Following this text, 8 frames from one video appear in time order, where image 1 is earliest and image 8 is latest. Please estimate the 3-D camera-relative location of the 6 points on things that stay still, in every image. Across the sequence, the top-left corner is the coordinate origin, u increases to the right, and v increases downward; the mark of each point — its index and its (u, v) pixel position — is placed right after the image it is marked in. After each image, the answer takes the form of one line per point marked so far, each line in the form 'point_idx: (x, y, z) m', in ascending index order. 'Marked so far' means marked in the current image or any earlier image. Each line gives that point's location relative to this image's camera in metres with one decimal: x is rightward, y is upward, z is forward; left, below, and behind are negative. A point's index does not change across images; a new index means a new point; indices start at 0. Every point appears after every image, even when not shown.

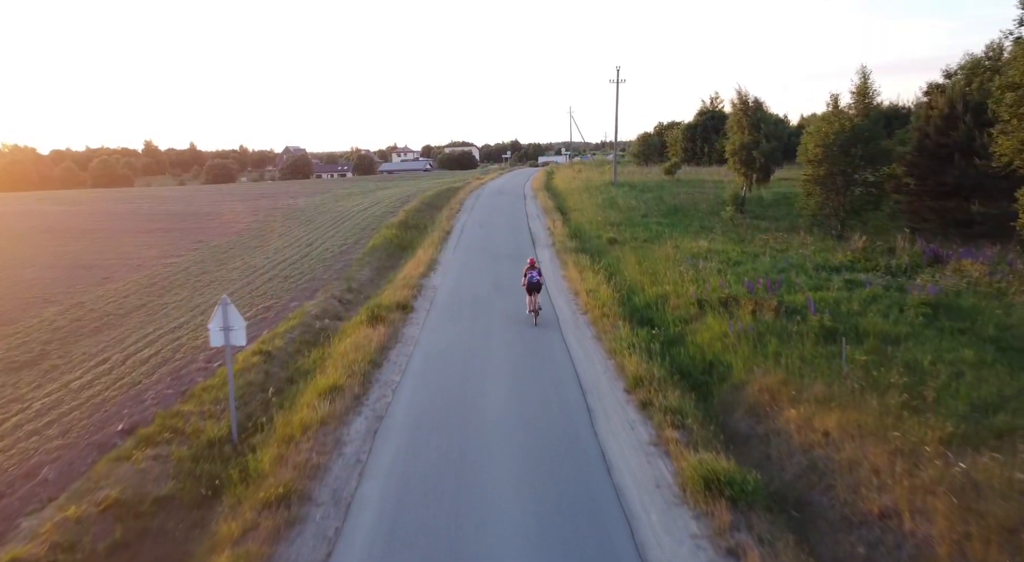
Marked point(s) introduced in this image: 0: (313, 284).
0: (-5.8, -0.1, +17.5) m
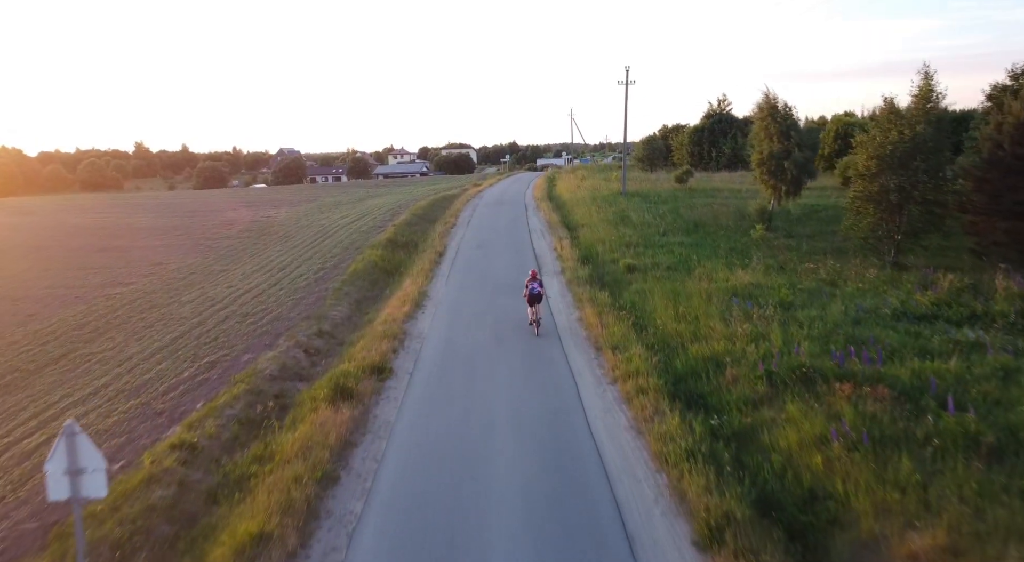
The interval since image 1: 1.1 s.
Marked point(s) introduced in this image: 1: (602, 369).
0: (-5.7, -1.1, +14.6) m
1: (+1.6, -1.6, +10.5) m
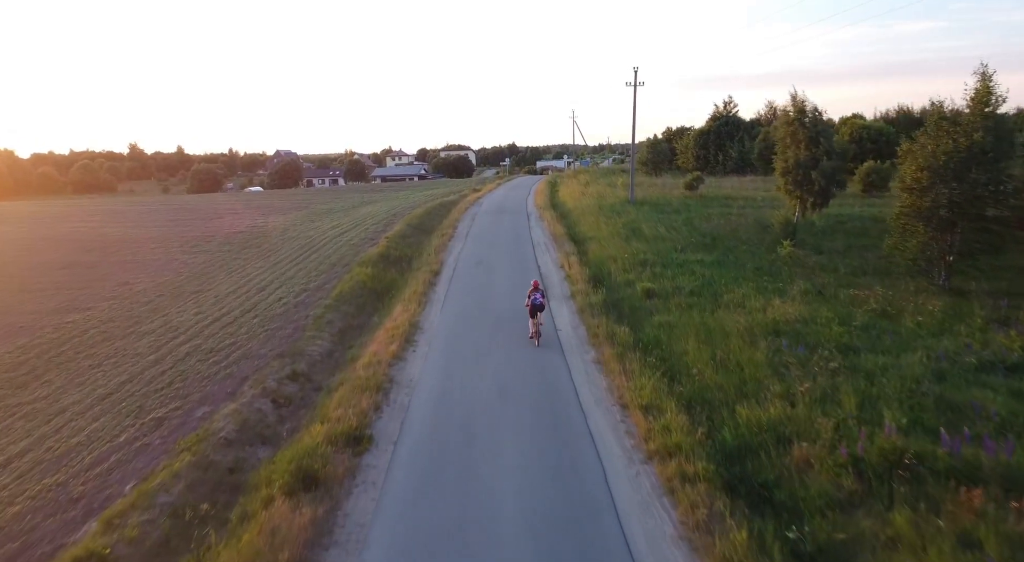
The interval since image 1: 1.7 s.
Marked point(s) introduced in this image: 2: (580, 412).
0: (-5.6, -1.7, +12.5) m
1: (+1.7, -2.2, +8.5) m
2: (+1.1, -2.1, +9.4) m
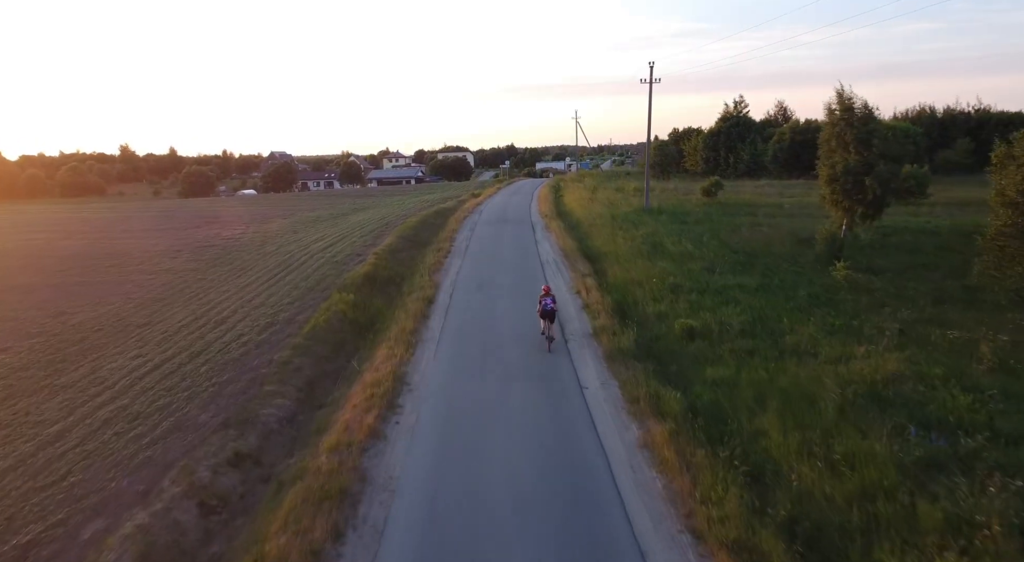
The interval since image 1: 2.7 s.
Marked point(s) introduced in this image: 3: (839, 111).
0: (-5.4, -2.5, +9.5) m
1: (+1.9, -3.0, +5.5) m
2: (+1.3, -2.8, +6.5) m
3: (+10.5, +5.4, +19.2) m
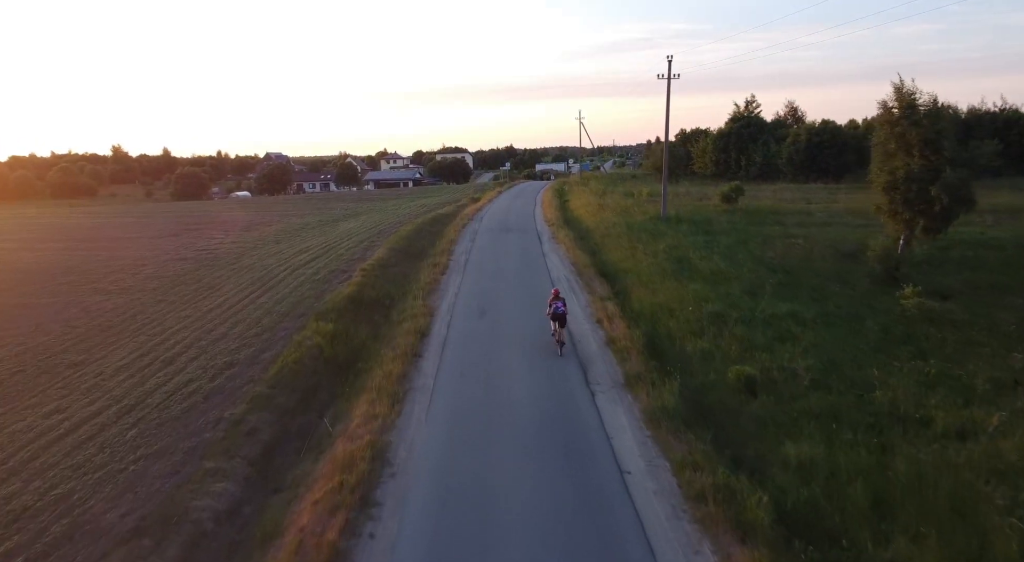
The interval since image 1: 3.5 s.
0: (-5.2, -3.2, +6.9) m
1: (+2.2, -3.6, +2.8) m
2: (+1.5, -3.5, +3.8) m
3: (+10.7, +4.8, +16.5) m
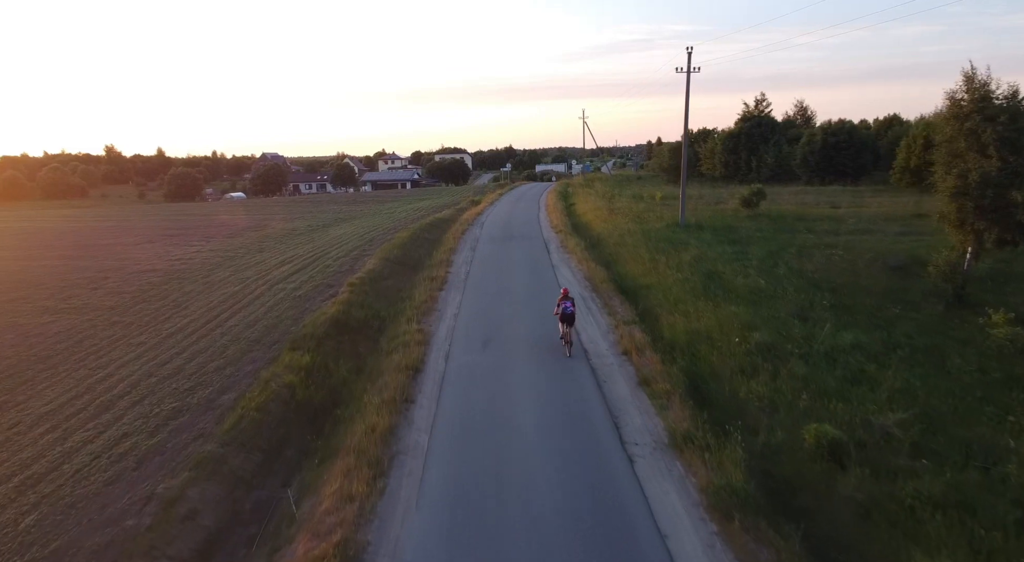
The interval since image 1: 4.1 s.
0: (-5.0, -3.6, +4.5) m
1: (+2.4, -4.1, +0.5) m
2: (+1.8, -3.9, +1.5) m
3: (+10.9, +4.3, +14.2) m
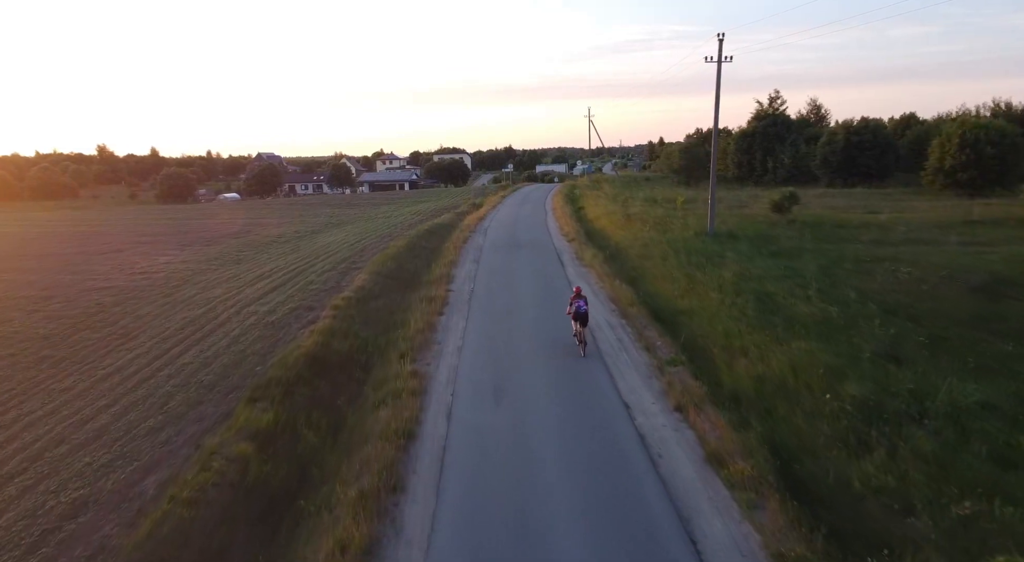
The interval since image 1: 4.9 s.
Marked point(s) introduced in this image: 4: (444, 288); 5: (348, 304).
0: (-4.6, -4.2, +1.8) m
1: (+2.7, -4.7, -2.3) m
2: (+2.1, -4.5, -1.3) m
3: (+11.3, +3.7, +11.5) m
4: (-2.0, -0.2, +17.6) m
5: (-4.4, -0.6, +16.1) m
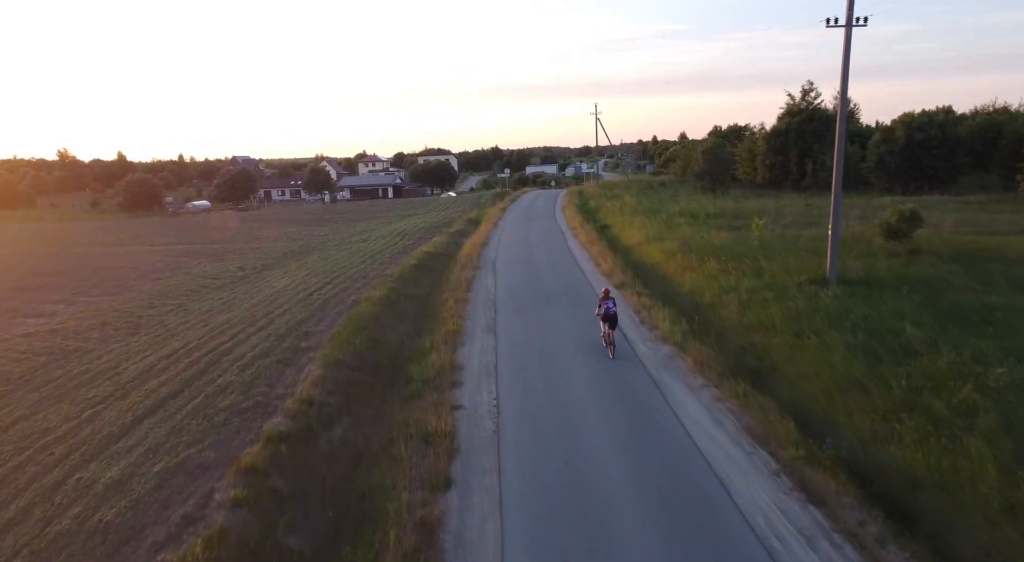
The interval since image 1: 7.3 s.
0: (-3.3, -6.1, -5.6) m
1: (+4.1, -6.5, -9.5) m
2: (+3.5, -6.3, -8.5) m
3: (+12.2, +2.0, +4.5) m
4: (-1.1, -2.0, +10.3) m
5: (-3.5, -2.5, +8.7) m
